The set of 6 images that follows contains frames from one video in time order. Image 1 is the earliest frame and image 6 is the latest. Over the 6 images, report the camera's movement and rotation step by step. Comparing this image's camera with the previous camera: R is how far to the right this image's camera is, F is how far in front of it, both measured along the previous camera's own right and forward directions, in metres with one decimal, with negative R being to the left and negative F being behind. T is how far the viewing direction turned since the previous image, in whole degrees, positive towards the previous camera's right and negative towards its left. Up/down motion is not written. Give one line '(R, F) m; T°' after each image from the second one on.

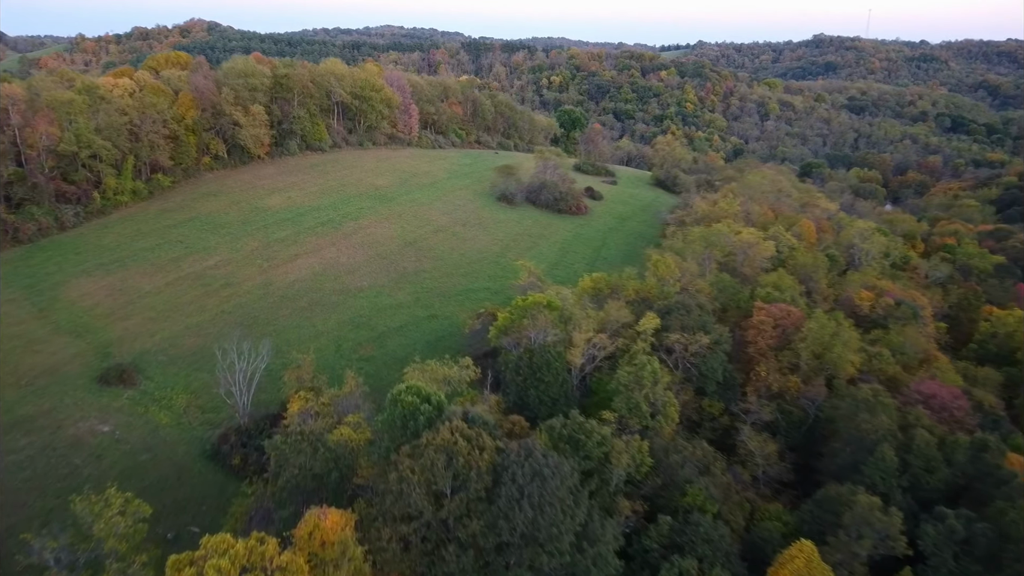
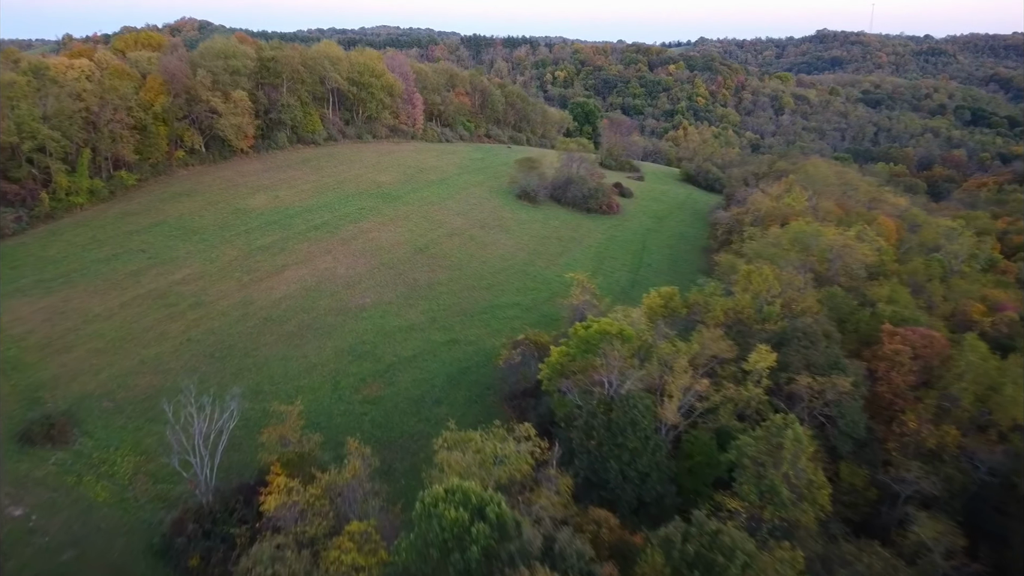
(-1.9, +7.5) m; 0°
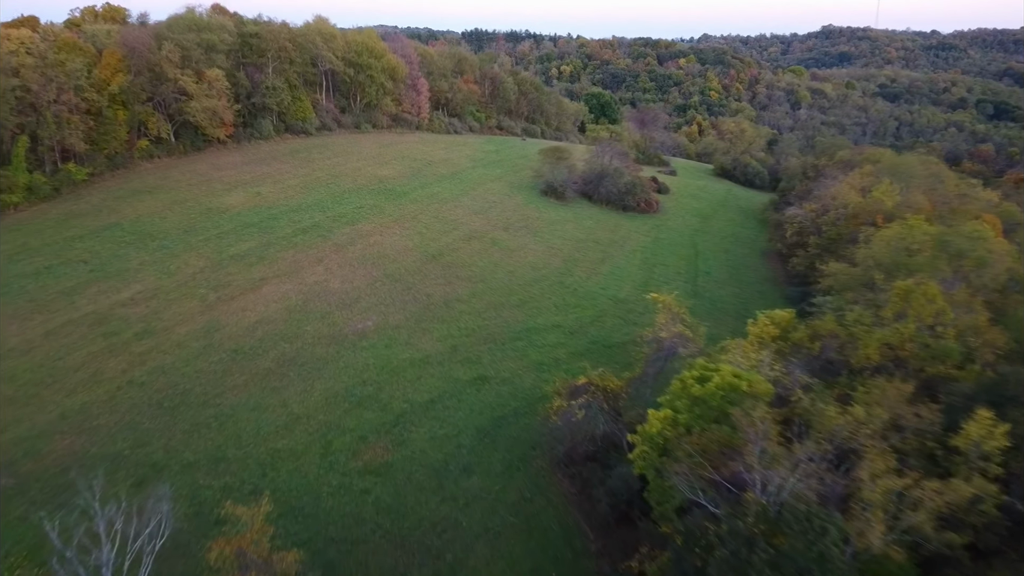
(-1.6, +7.3) m; 0°
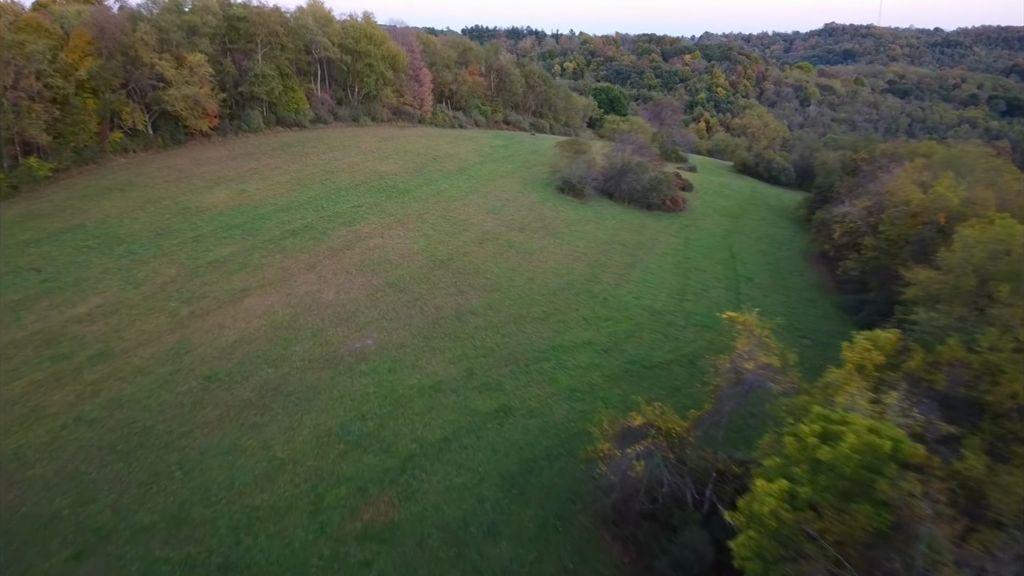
(-0.8, +3.9) m; 0°
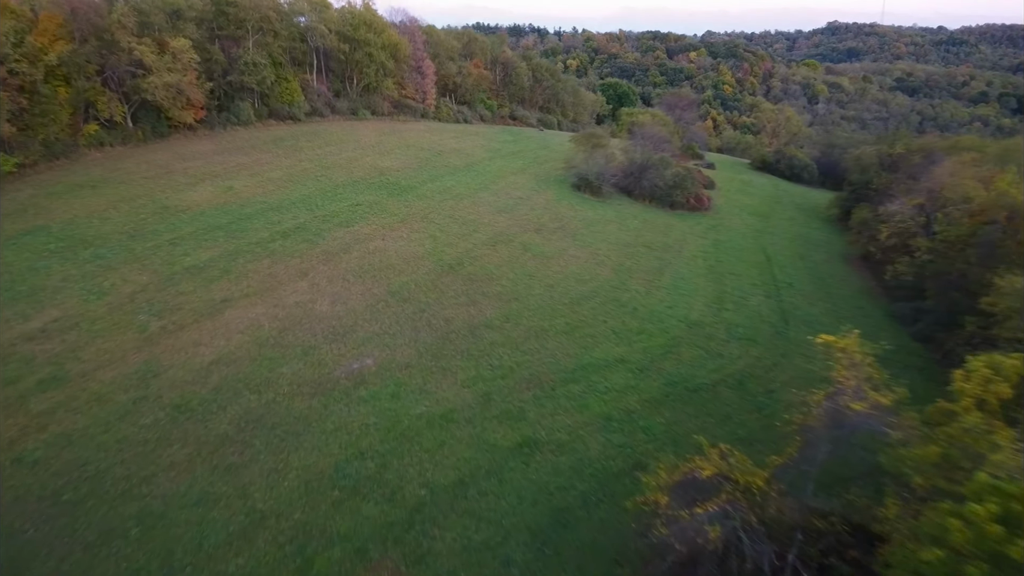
(-0.6, +3.0) m; 0°
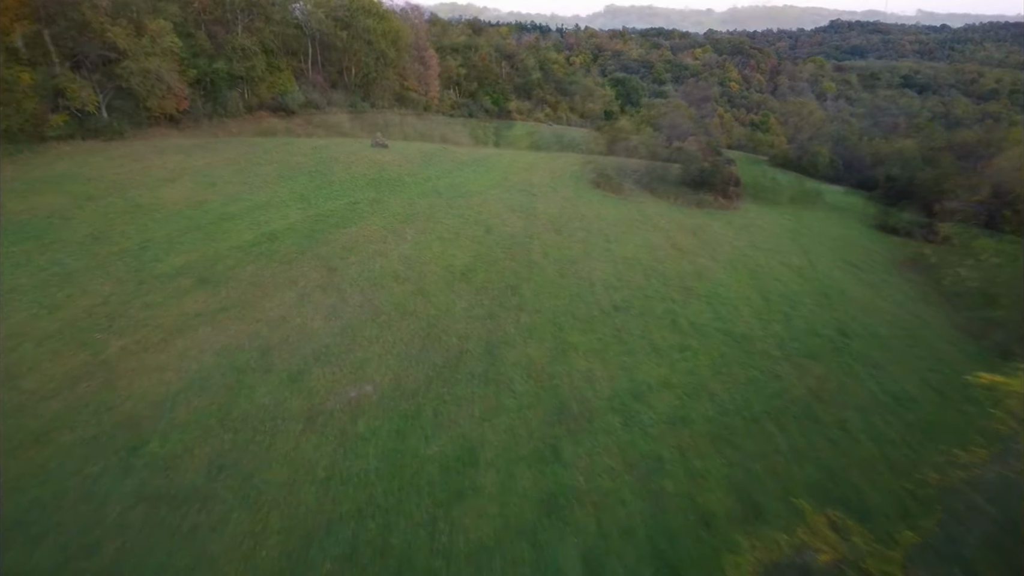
(-0.6, +3.1) m; 0°
